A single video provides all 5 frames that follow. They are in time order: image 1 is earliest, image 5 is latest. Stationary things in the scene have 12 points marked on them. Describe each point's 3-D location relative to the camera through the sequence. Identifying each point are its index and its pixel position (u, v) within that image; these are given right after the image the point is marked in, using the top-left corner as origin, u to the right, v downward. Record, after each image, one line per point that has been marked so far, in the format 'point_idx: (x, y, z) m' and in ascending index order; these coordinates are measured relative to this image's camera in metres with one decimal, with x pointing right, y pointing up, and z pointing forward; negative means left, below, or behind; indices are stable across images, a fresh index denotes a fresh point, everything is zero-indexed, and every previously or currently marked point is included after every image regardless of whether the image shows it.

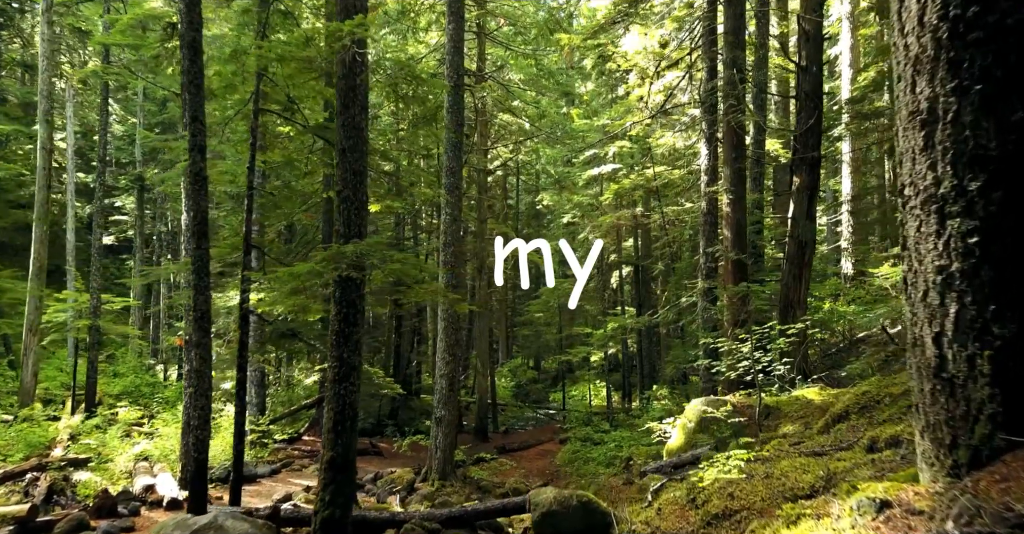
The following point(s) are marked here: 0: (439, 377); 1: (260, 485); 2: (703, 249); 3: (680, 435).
0: (-1.5, -2.3, +18.0) m
1: (-4.9, -4.2, +16.6) m
2: (+3.5, +0.3, +16.0) m
3: (+2.2, -2.2, +11.4) m
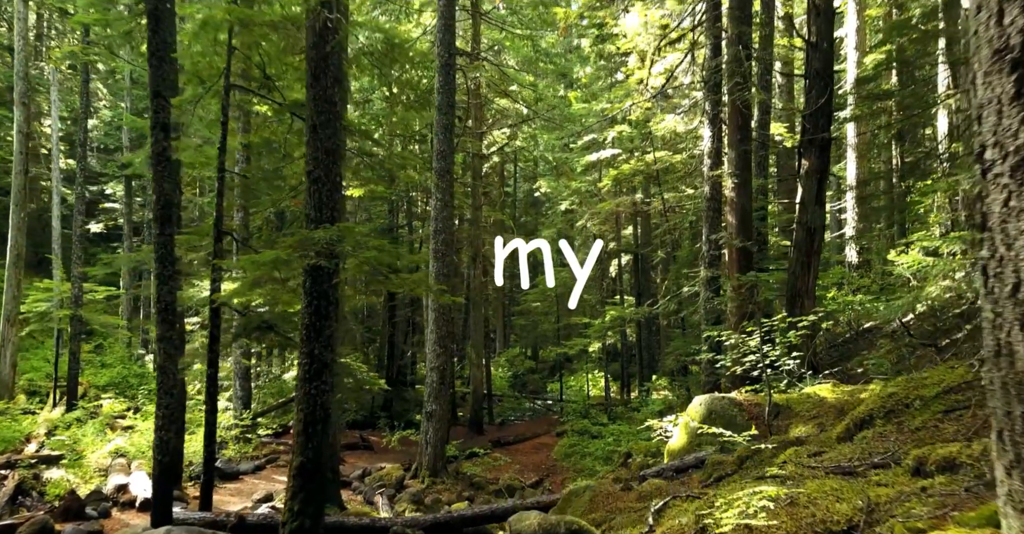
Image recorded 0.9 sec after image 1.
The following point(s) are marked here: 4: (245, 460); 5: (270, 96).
0: (-1.6, -2.1, +17.2) m
1: (-5.0, -4.0, +15.9) m
2: (+3.4, +0.5, +15.3) m
3: (+2.1, -2.1, +10.7) m
4: (-5.4, -3.9, +17.5) m
5: (-3.4, +2.4, +12.2) m
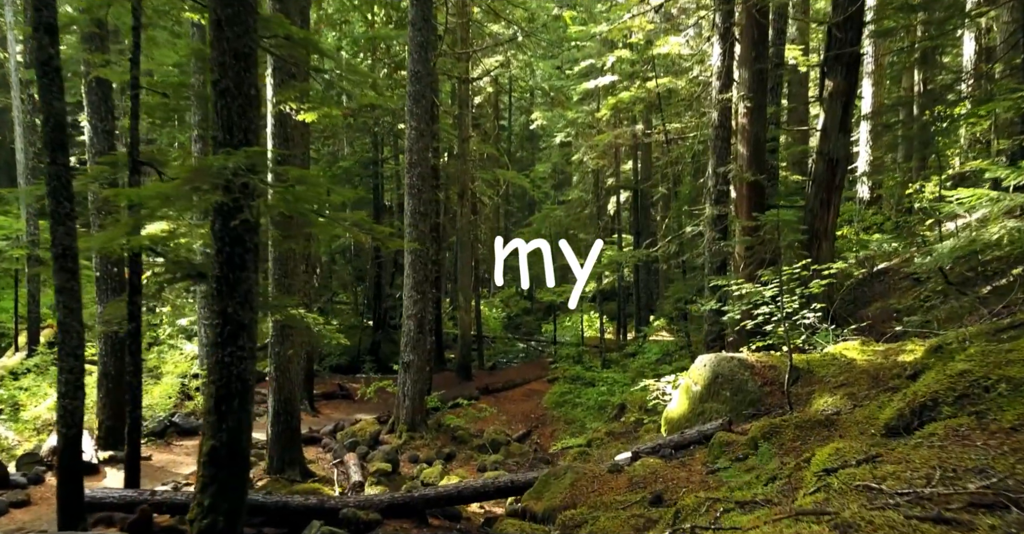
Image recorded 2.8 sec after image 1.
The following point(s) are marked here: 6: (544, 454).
0: (-1.9, -0.9, +15.7) m
1: (-5.3, -2.9, +14.6) m
2: (+3.1, +1.5, +13.6) m
3: (+1.8, -1.4, +9.2) m
4: (-5.7, -2.7, +16.1) m
5: (-3.7, +3.2, +10.4) m
6: (+0.6, -3.4, +15.7) m
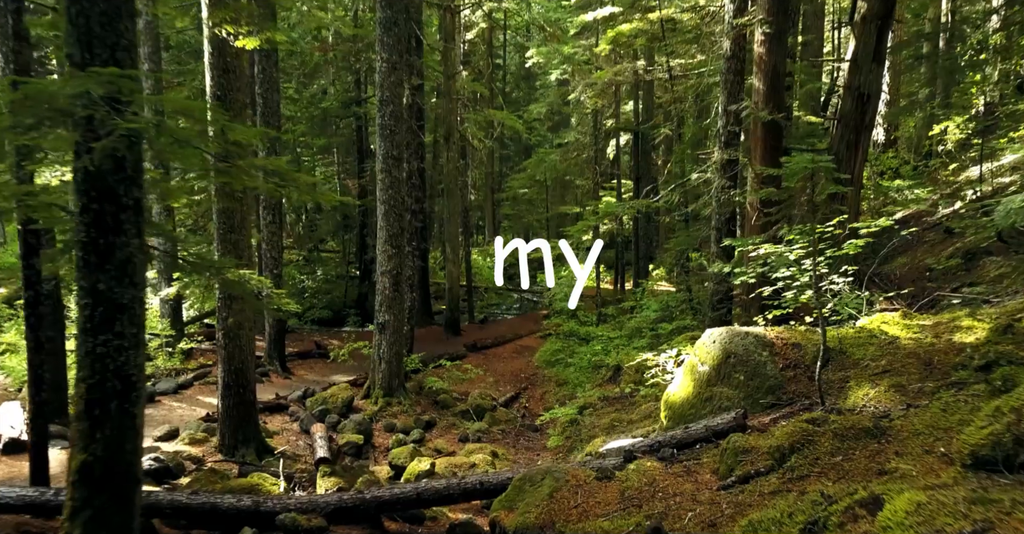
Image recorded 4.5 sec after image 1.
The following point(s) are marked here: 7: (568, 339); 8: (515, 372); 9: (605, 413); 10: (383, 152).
0: (-2.1, -0.1, +14.3) m
1: (-5.5, -2.2, +13.2) m
2: (+2.9, +2.2, +12.0) m
3: (+1.6, -1.0, +7.8) m
4: (-5.9, -1.9, +14.8) m
5: (-3.9, +3.6, +8.7) m
6: (+0.3, -2.6, +14.4) m
7: (+1.3, -1.6, +19.2) m
8: (+0.1, -2.2, +18.2) m
9: (+1.4, -2.2, +13.1) m
10: (-2.1, +1.8, +13.9) m
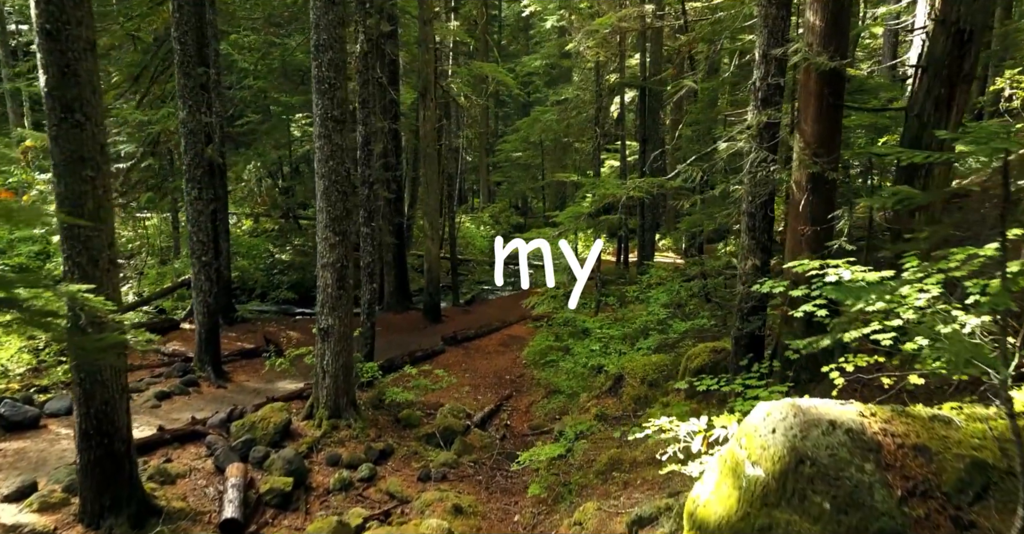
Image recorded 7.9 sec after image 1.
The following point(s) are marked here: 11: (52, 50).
0: (-2.5, 0.0, +11.4) m
1: (-5.9, -2.1, +10.5) m
2: (+2.6, +2.2, +8.9) m
3: (+1.2, -1.2, +4.9) m
4: (-6.2, -1.7, +12.0) m
5: (-4.3, +3.5, +5.6) m
6: (0.0, -2.5, +11.6) m
7: (+1.0, -1.3, +16.3) m
8: (-0.3, -1.9, +15.3) m
9: (+1.1, -2.1, +10.3) m
10: (-2.4, +1.9, +10.9) m
11: (-3.9, +1.8, +7.4) m
